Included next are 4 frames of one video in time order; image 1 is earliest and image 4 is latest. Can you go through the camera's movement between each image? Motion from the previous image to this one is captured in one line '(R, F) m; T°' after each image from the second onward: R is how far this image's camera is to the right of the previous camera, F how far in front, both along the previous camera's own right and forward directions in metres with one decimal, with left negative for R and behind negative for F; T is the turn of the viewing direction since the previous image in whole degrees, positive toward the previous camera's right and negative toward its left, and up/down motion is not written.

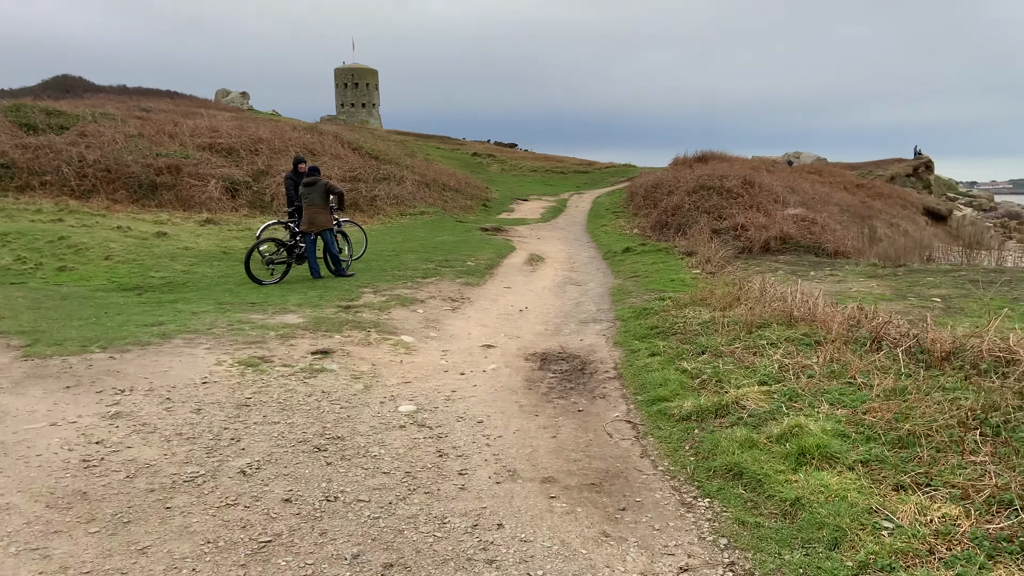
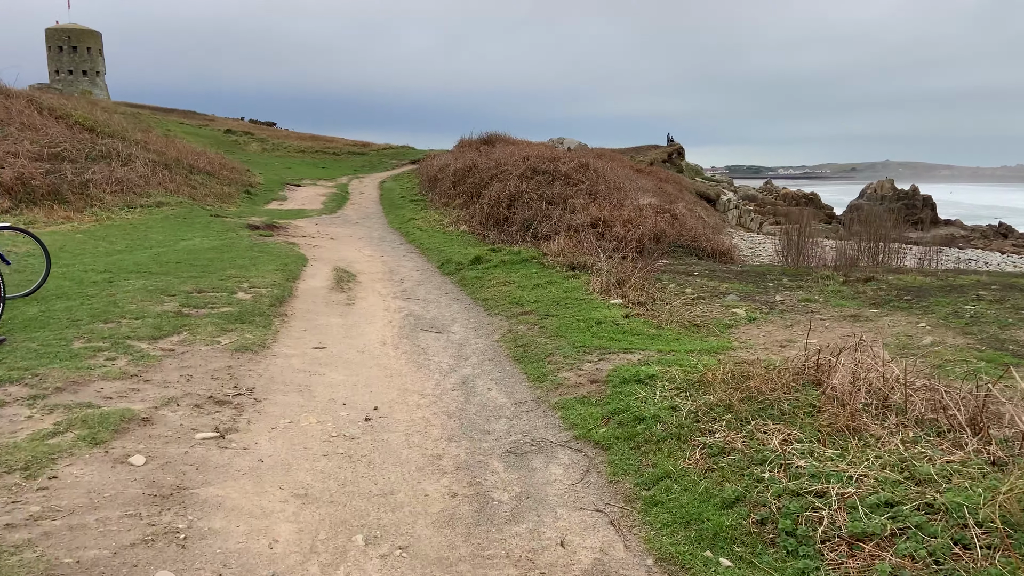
(-0.4, +4.9) m; +18°
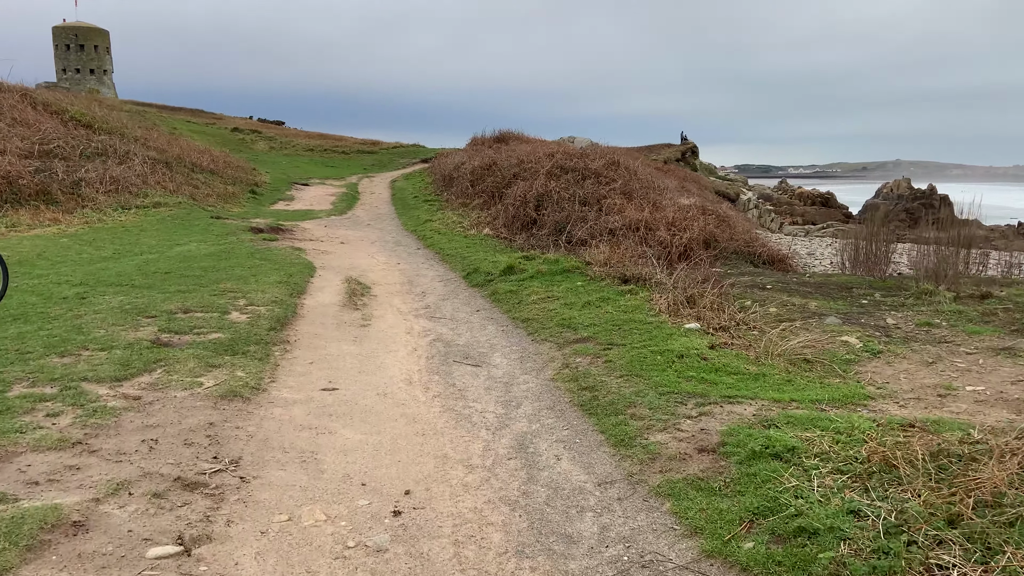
(-0.4, +1.4) m; -1°
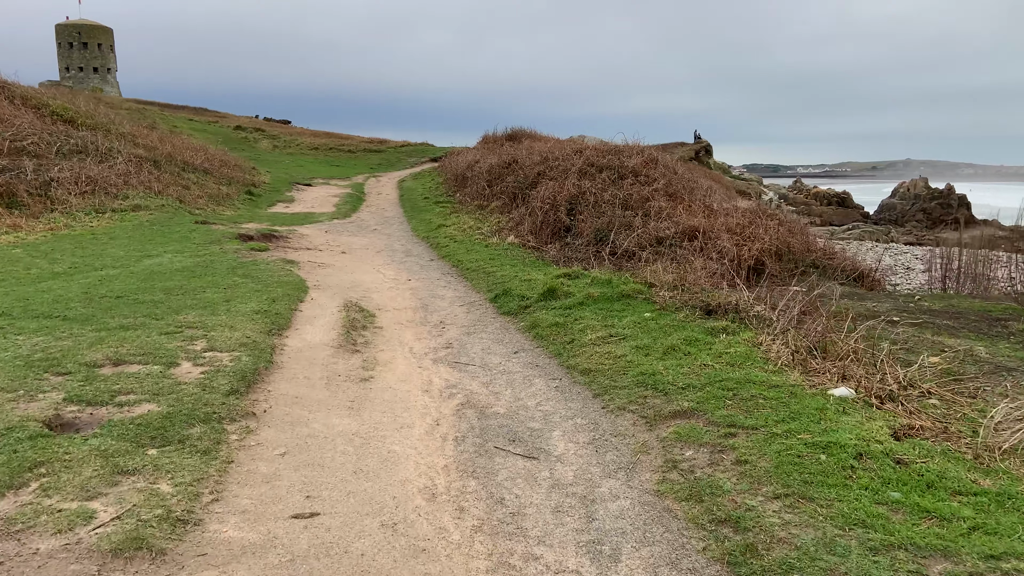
(-0.4, +2.0) m; -1°
